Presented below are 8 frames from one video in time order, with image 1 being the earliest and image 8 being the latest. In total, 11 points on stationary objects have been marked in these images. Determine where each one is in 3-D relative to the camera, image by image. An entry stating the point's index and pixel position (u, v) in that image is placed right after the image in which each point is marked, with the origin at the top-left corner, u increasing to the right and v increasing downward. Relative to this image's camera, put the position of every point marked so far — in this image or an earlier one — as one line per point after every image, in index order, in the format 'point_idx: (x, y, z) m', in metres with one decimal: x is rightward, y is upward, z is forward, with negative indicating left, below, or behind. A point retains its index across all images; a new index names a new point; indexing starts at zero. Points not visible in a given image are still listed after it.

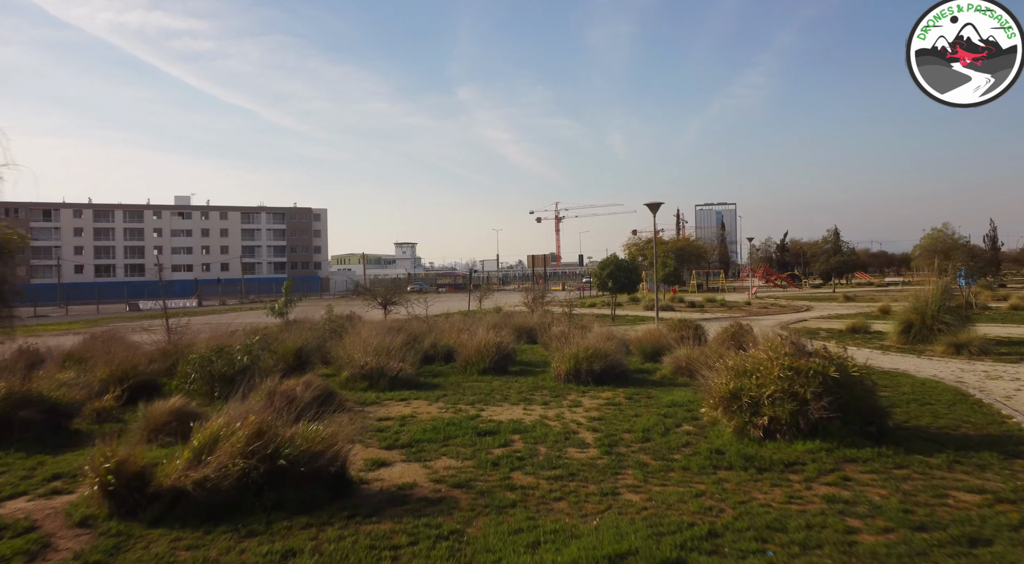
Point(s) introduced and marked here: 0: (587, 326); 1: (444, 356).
0: (+1.8, -1.1, +15.2) m
1: (-1.3, -1.4, +12.0) m
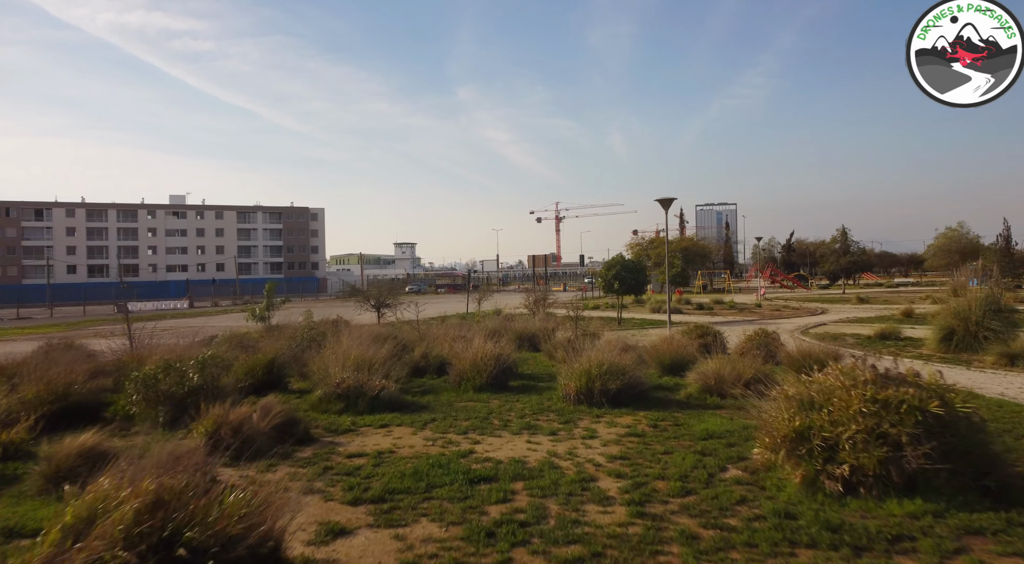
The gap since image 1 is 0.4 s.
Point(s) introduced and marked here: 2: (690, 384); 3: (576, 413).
0: (+1.8, -1.1, +13.9) m
1: (-1.3, -1.4, +10.7) m
2: (+2.4, -1.3, +8.3) m
3: (+0.7, -1.5, +7.3) m
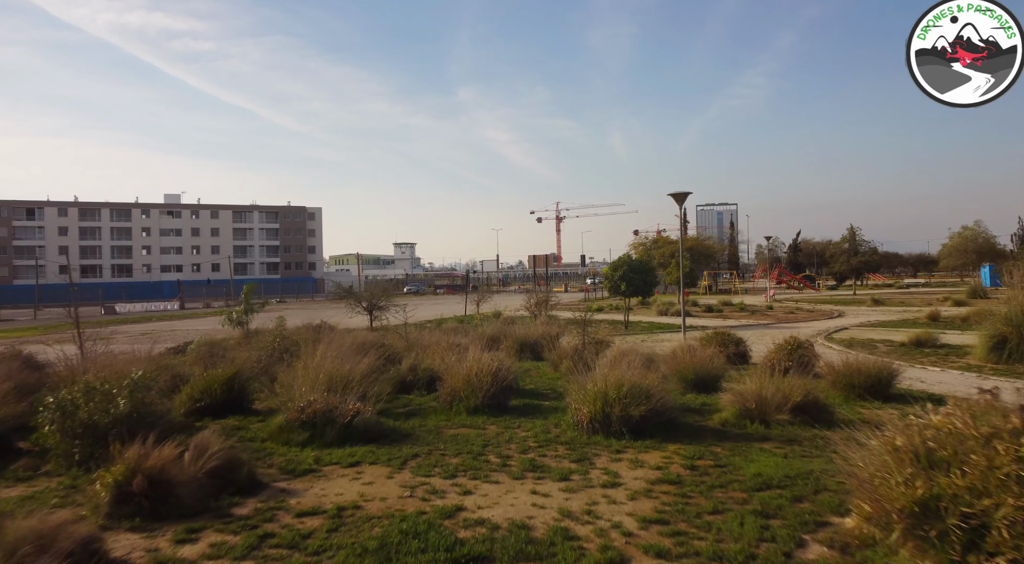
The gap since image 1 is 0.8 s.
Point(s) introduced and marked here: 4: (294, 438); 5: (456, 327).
0: (+1.8, -1.2, +12.6) m
1: (-1.3, -1.5, +9.3) m
2: (+2.4, -1.4, +7.0) m
3: (+0.7, -1.6, +6.0) m
4: (-2.2, -1.6, +6.3) m
5: (-1.8, -1.5, +19.8) m
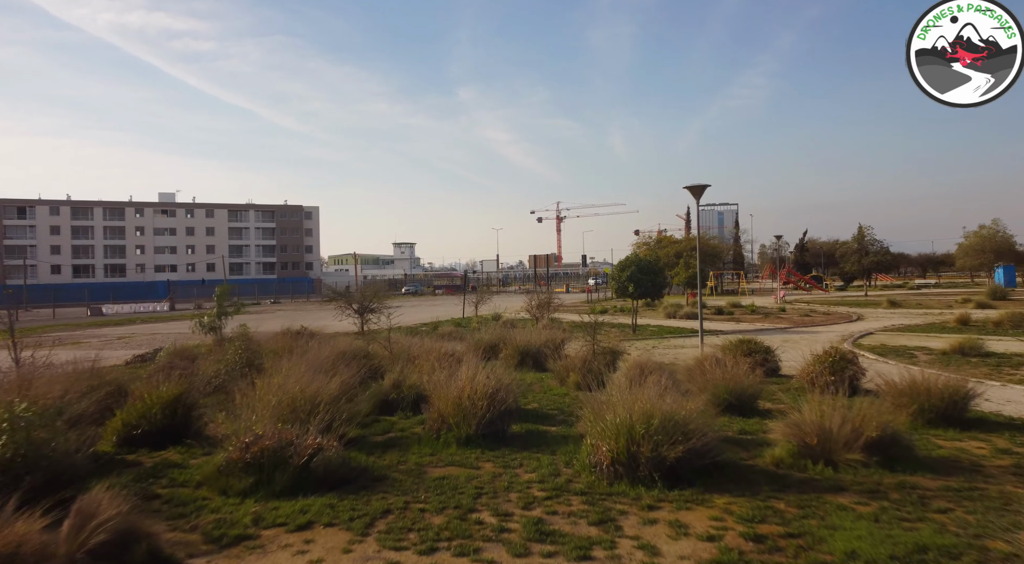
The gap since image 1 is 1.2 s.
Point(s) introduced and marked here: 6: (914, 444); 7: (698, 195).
0: (+1.8, -1.2, +11.3) m
1: (-1.3, -1.5, +8.0) m
2: (+2.4, -1.4, +5.6) m
3: (+0.7, -1.6, +4.6) m
4: (-2.2, -1.6, +4.9) m
5: (-1.8, -1.5, +18.4) m
6: (+3.6, -1.4, +5.6) m
7: (+4.0, +1.9, +13.4) m
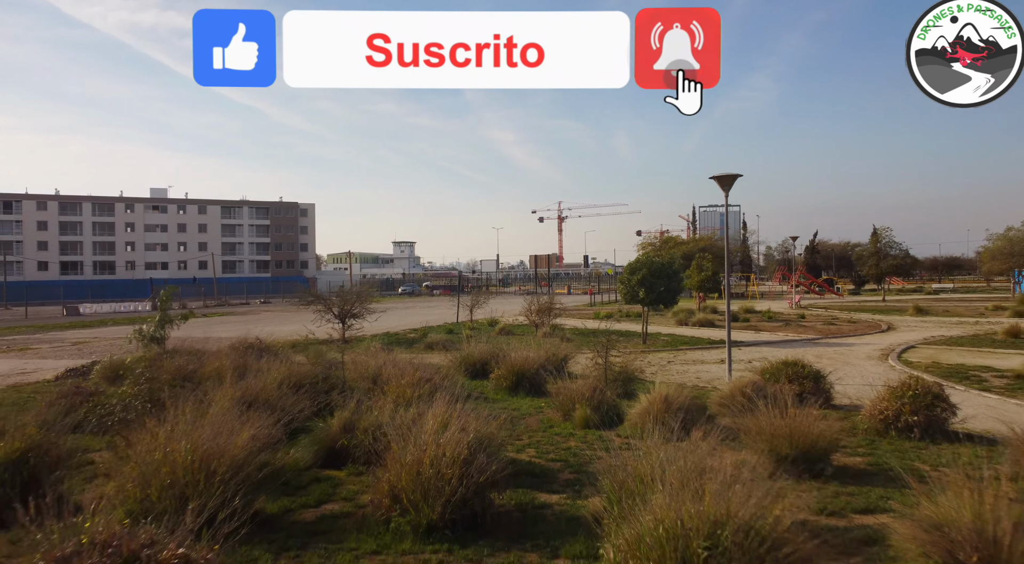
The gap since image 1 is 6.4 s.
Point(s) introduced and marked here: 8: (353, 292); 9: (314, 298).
0: (+1.7, -1.3, +9.2) m
1: (-1.4, -1.6, +6.0) m
2: (+2.2, -1.5, +3.6) m
3: (+0.6, -1.7, +2.6) m
4: (-2.3, -1.7, +2.9) m
5: (-1.9, -1.6, +16.4) m
6: (+3.5, -1.6, +3.6) m
7: (+3.9, +1.7, +11.3) m
8: (-4.8, -0.3, +19.0) m
9: (-5.8, -0.5, +18.4) m
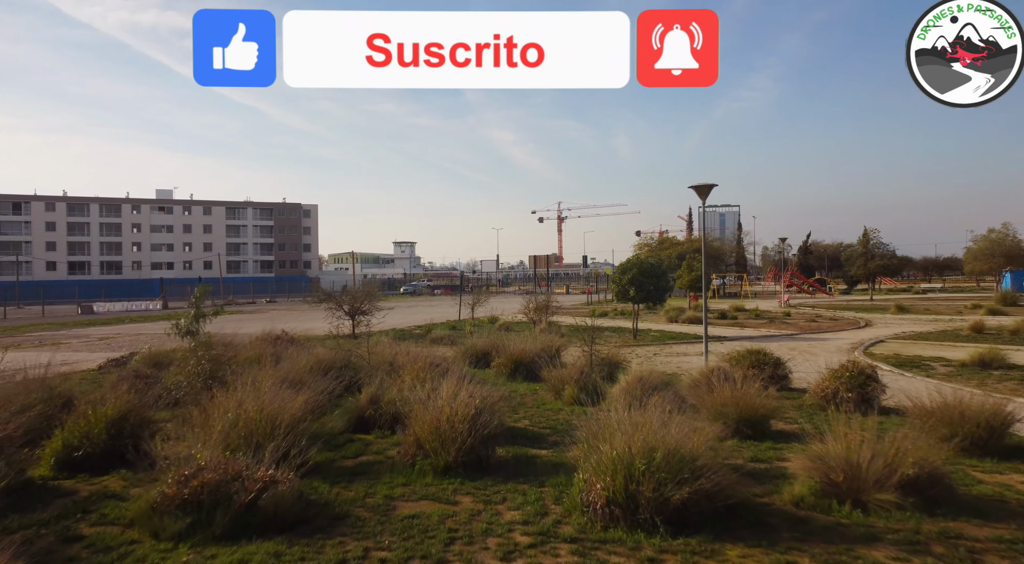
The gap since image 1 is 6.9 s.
0: (+1.7, -1.3, +10.5) m
1: (-1.4, -1.6, +7.3) m
2: (+2.2, -1.5, +4.9) m
3: (+0.6, -1.7, +3.9) m
4: (-2.3, -1.7, +4.2) m
5: (-1.9, -1.6, +17.7) m
6: (+3.4, -1.5, +4.9) m
7: (+3.9, +1.8, +12.6) m
8: (-4.8, -0.3, +20.3) m
9: (-5.8, -0.5, +19.7) m
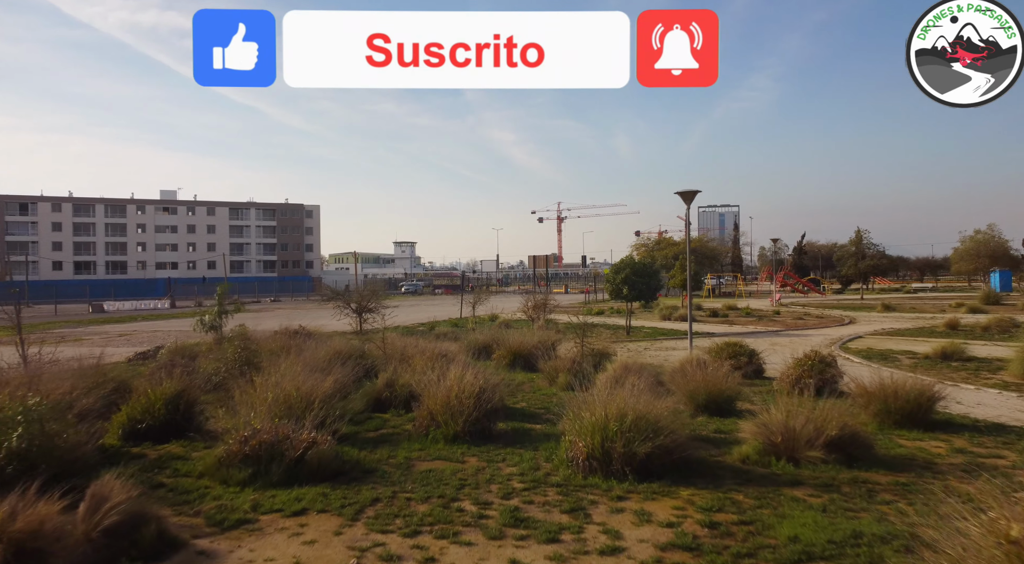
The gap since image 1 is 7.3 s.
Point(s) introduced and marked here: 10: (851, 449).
0: (+1.6, -1.3, +11.6) m
1: (-1.4, -1.5, +8.3) m
2: (+2.2, -1.5, +5.9) m
3: (+0.6, -1.7, +4.9) m
4: (-2.3, -1.6, +5.3) m
5: (-1.9, -1.6, +18.7) m
6: (+3.4, -1.5, +5.9) m
7: (+3.9, +1.8, +13.7) m
8: (-4.8, -0.2, +21.4) m
9: (-5.8, -0.4, +20.7) m
10: (+3.0, -1.5, +5.6) m
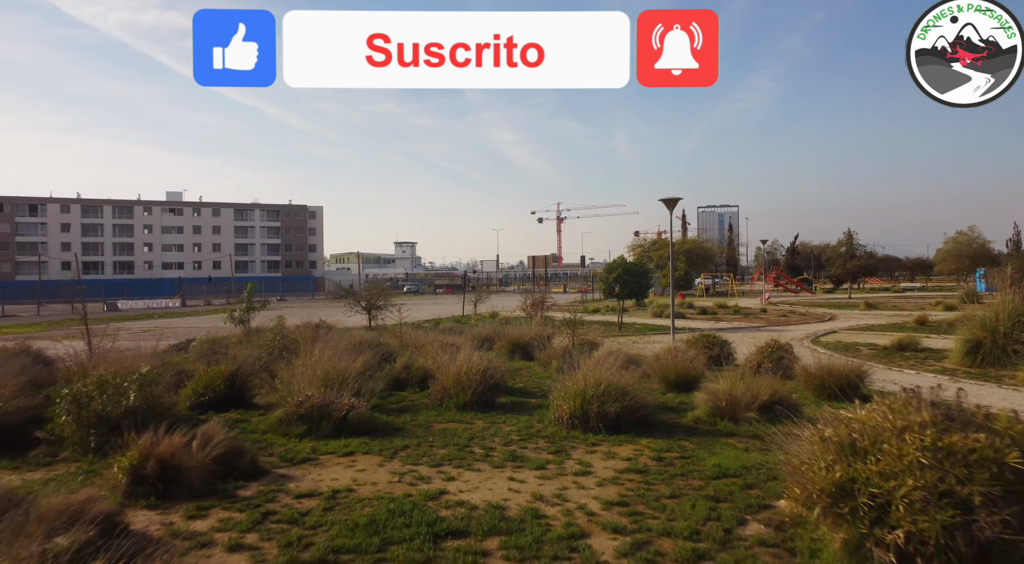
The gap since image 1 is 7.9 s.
0: (+1.6, -1.2, +13.0) m
1: (-1.4, -1.5, +9.8) m
2: (+2.2, -1.4, +7.4) m
3: (+0.6, -1.6, +6.4) m
4: (-2.3, -1.6, +6.7) m
5: (-1.9, -1.5, +20.2) m
6: (+3.4, -1.5, +7.4) m
7: (+3.8, +1.8, +15.1) m
8: (-4.9, -0.2, +22.8) m
9: (-5.9, -0.4, +22.2) m
10: (+3.0, -1.5, +7.1) m
